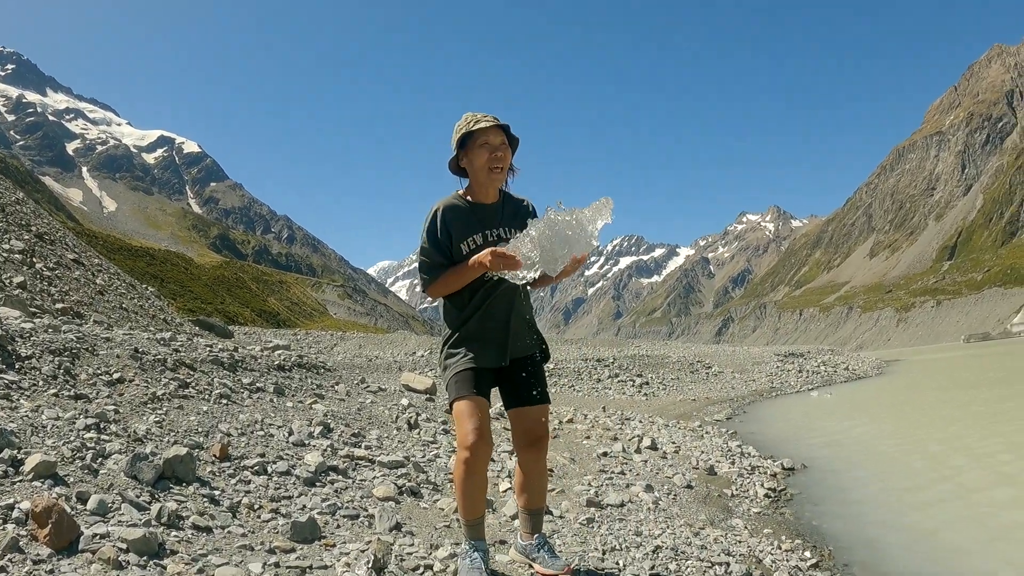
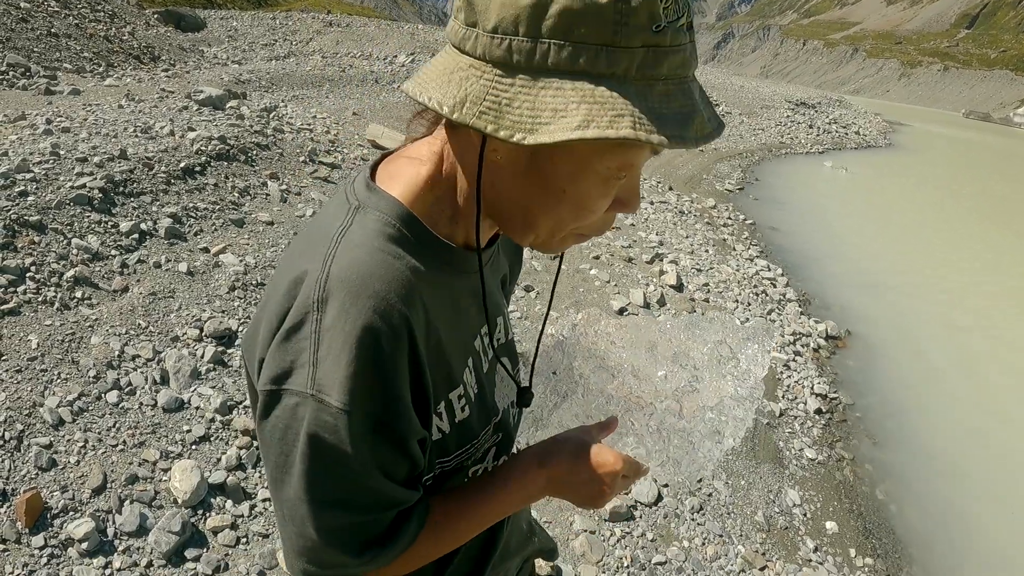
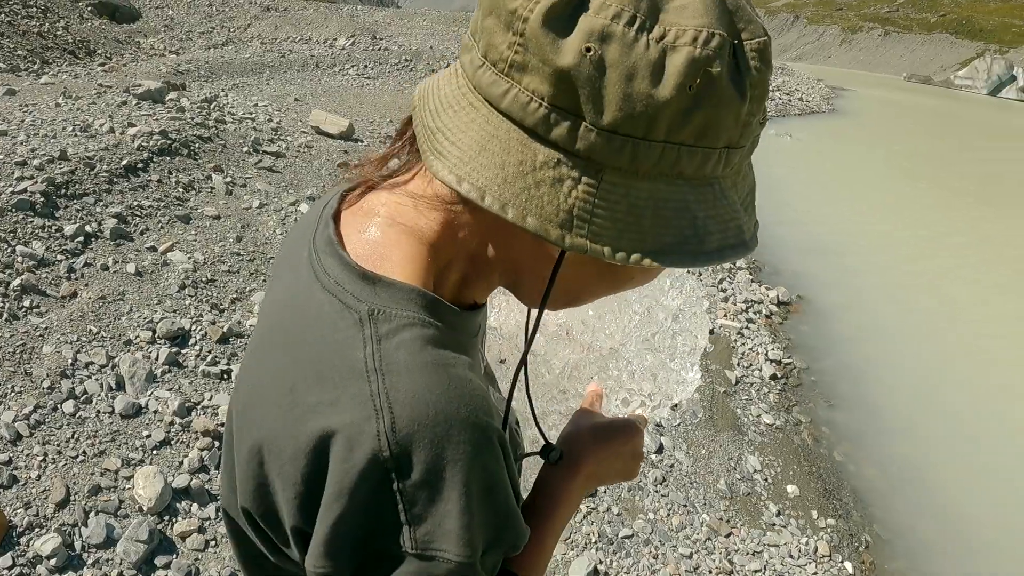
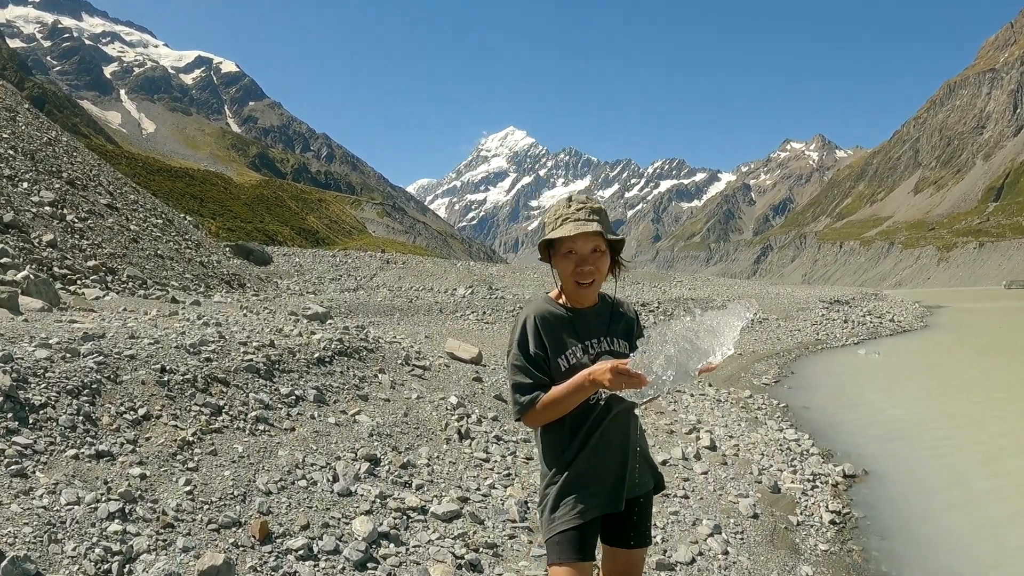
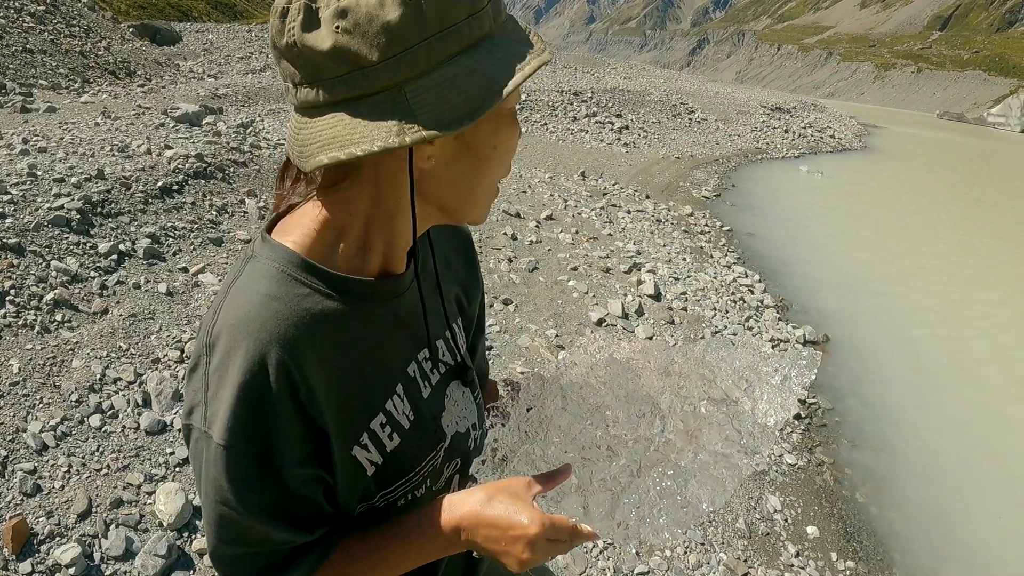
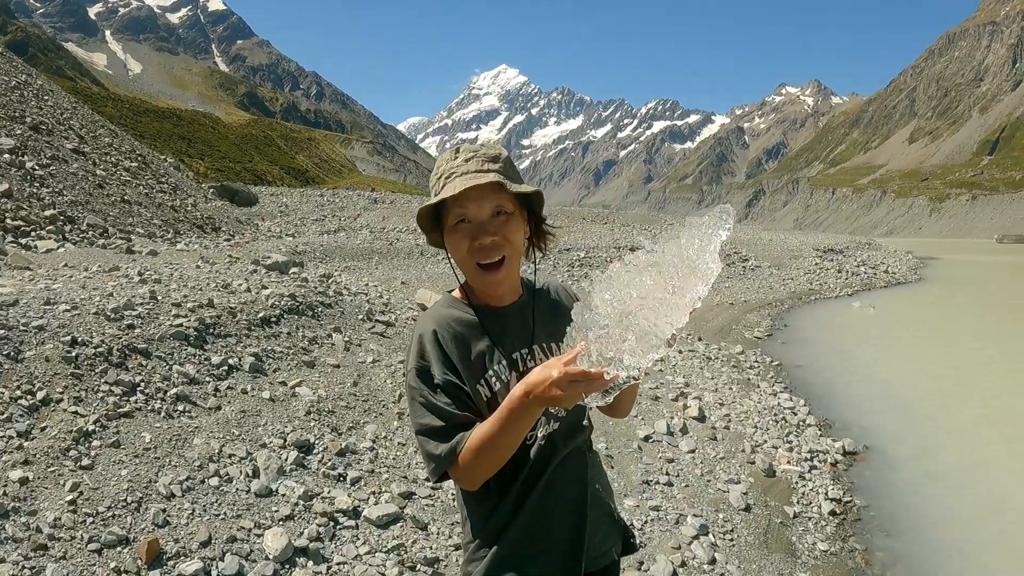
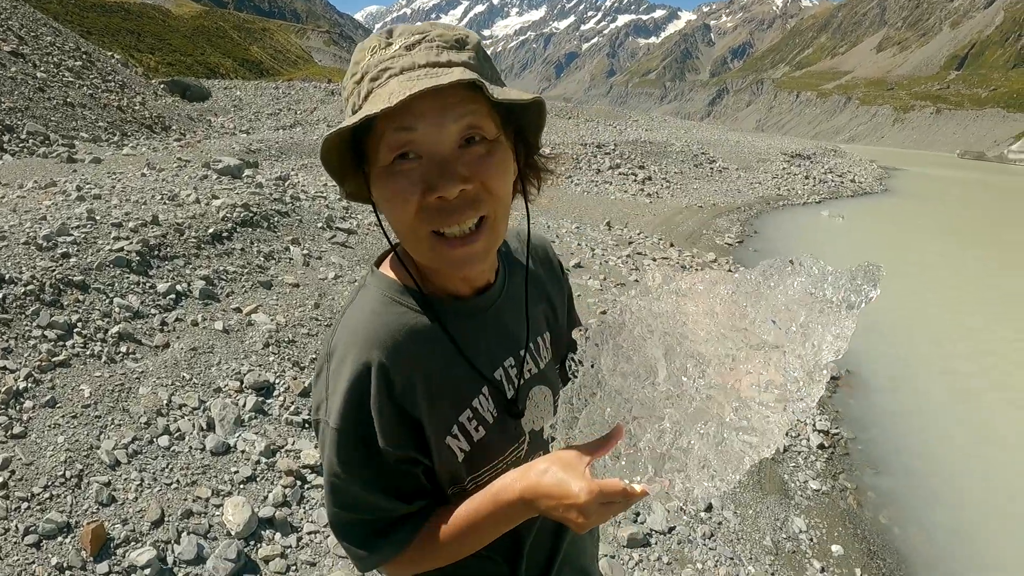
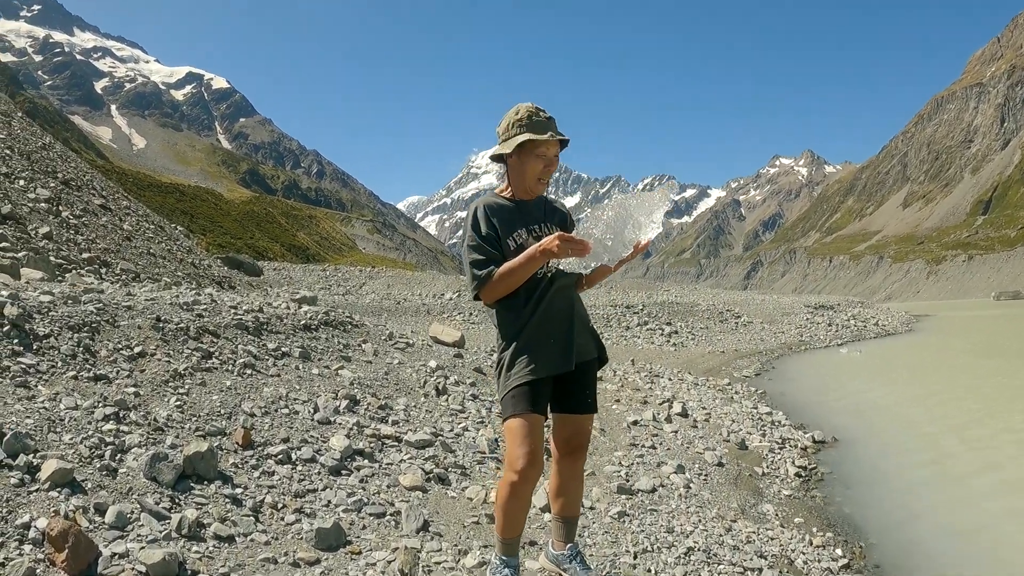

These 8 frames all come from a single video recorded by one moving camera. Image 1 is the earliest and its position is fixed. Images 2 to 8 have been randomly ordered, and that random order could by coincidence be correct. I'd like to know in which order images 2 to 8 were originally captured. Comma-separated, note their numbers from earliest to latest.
8, 4, 6, 7, 5, 2, 3
